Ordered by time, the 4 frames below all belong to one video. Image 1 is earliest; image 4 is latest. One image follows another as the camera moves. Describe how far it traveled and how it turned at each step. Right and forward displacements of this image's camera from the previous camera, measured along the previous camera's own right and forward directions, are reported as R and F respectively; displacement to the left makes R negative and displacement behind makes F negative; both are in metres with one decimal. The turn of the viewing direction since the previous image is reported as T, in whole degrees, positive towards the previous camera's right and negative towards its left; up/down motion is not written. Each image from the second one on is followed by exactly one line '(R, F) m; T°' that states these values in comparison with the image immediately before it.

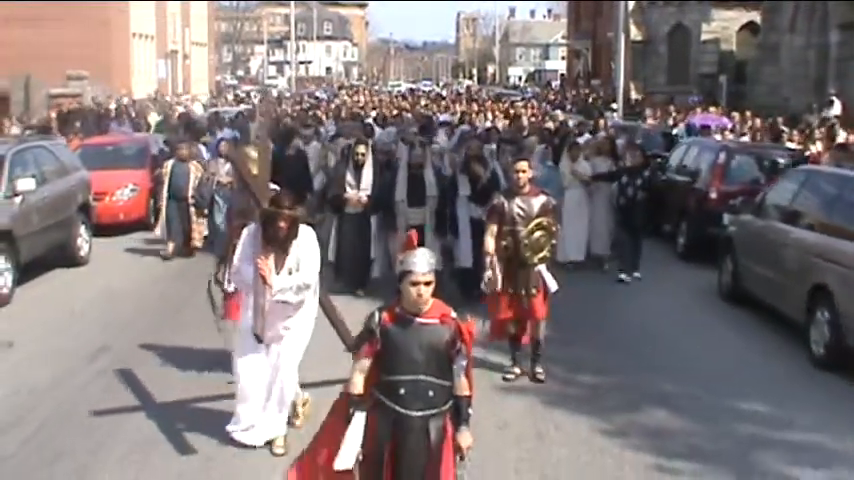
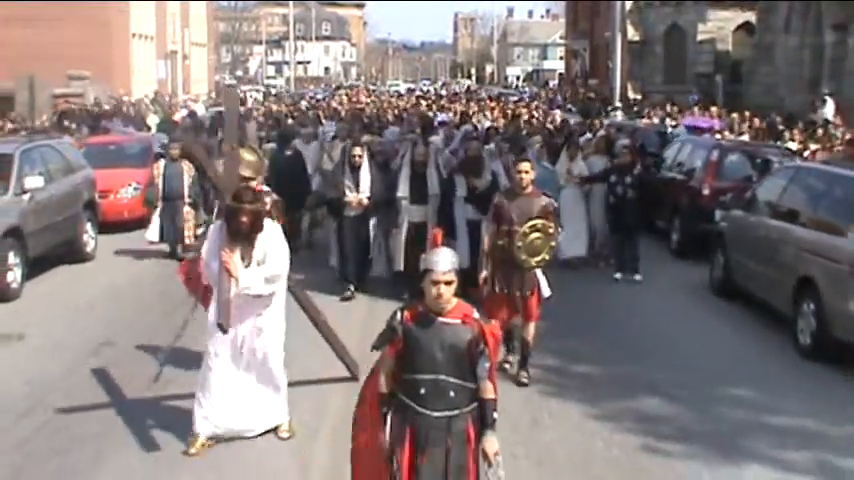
(0.0, -0.3) m; 0°
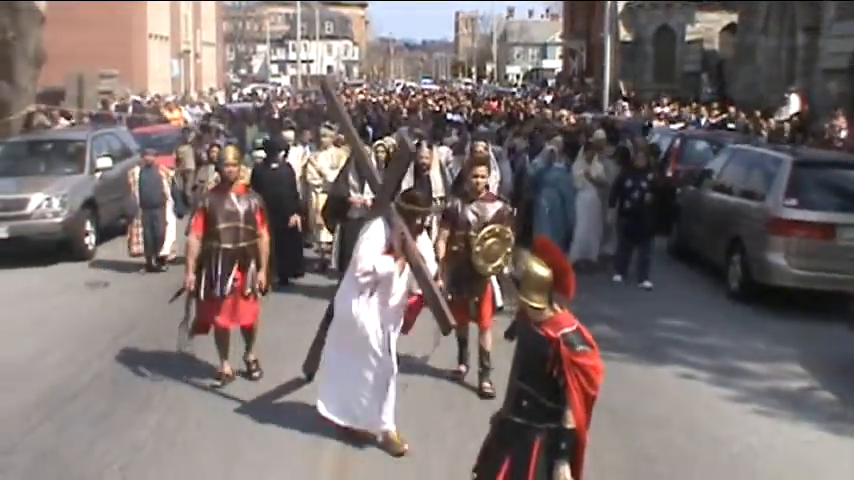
(0.0, -2.7) m; 0°
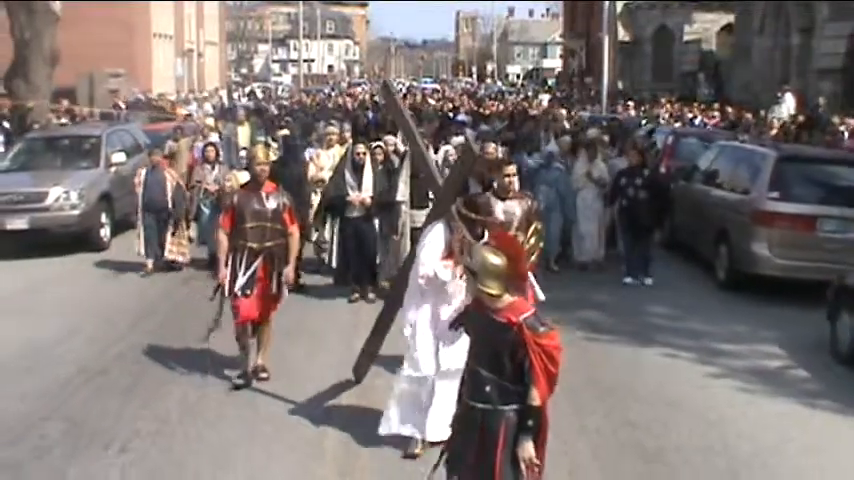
(0.0, -0.7) m; 0°
